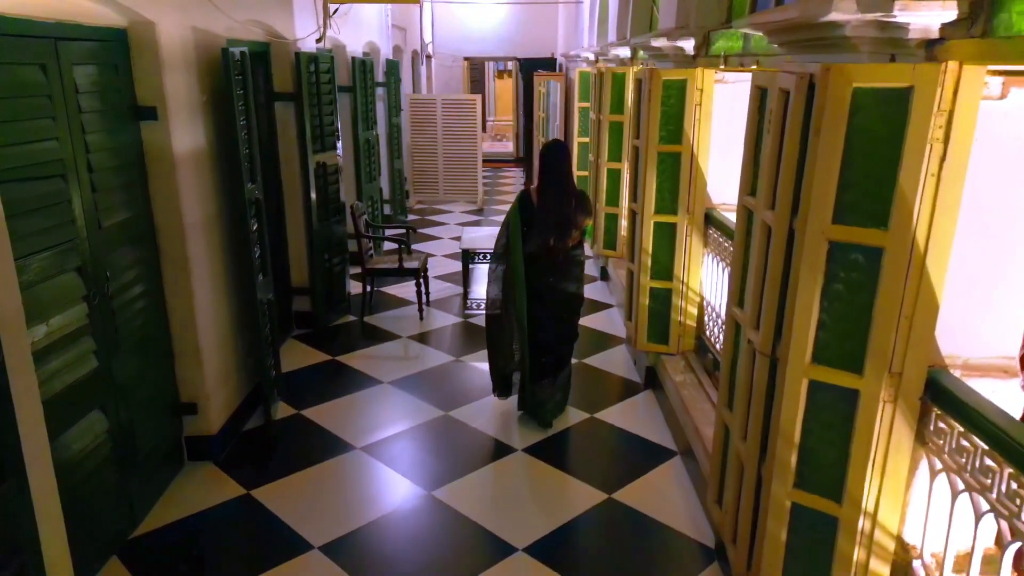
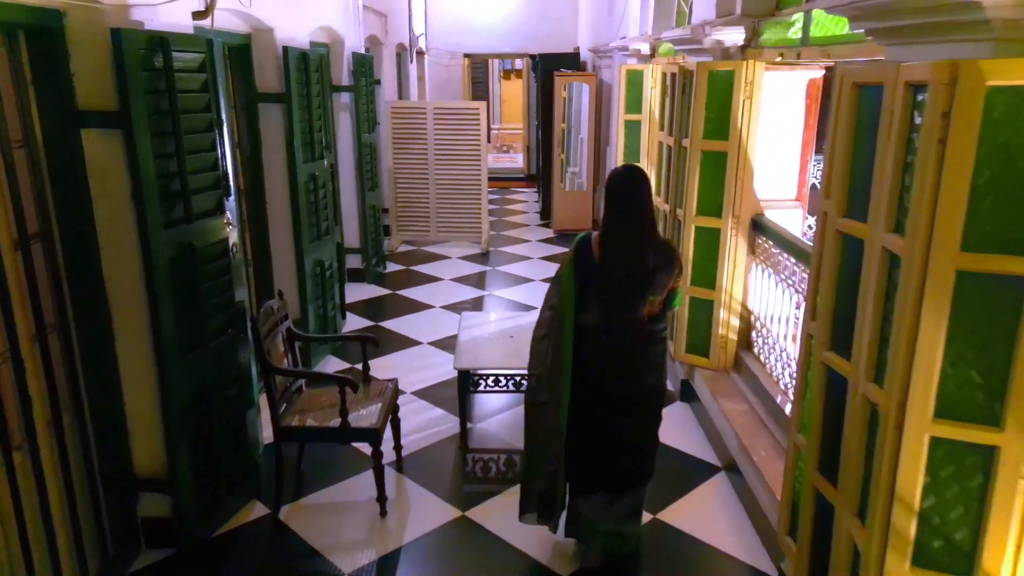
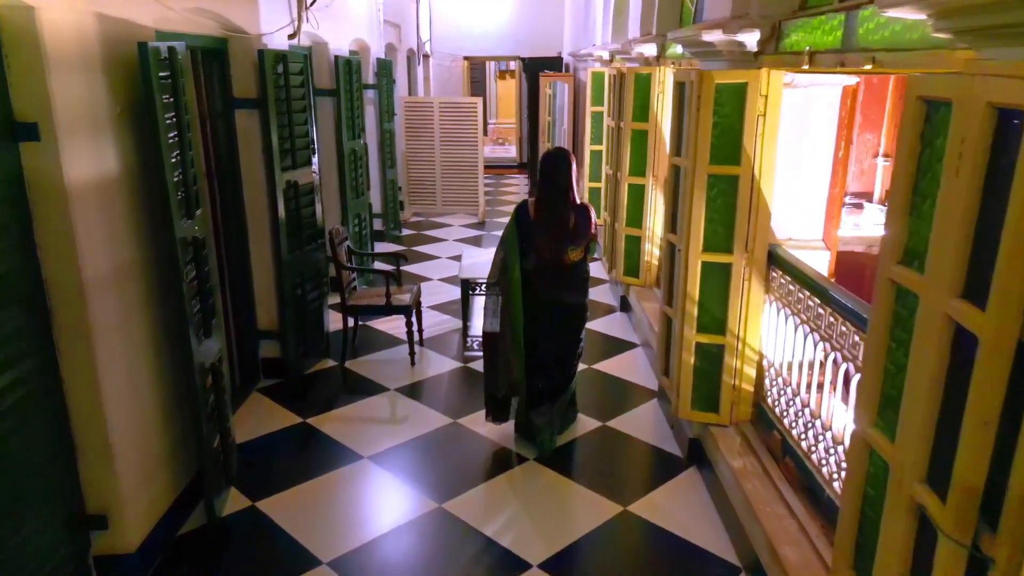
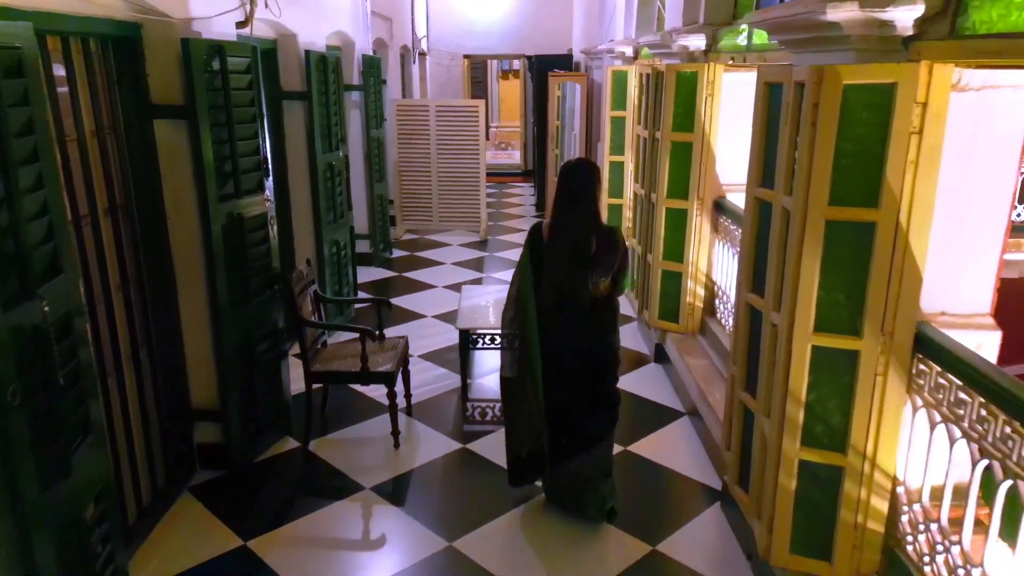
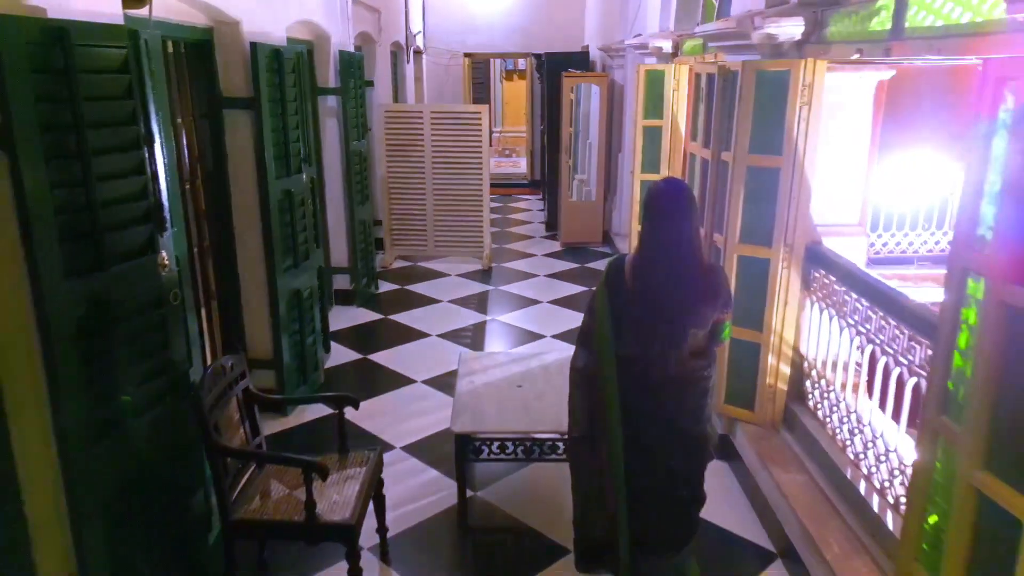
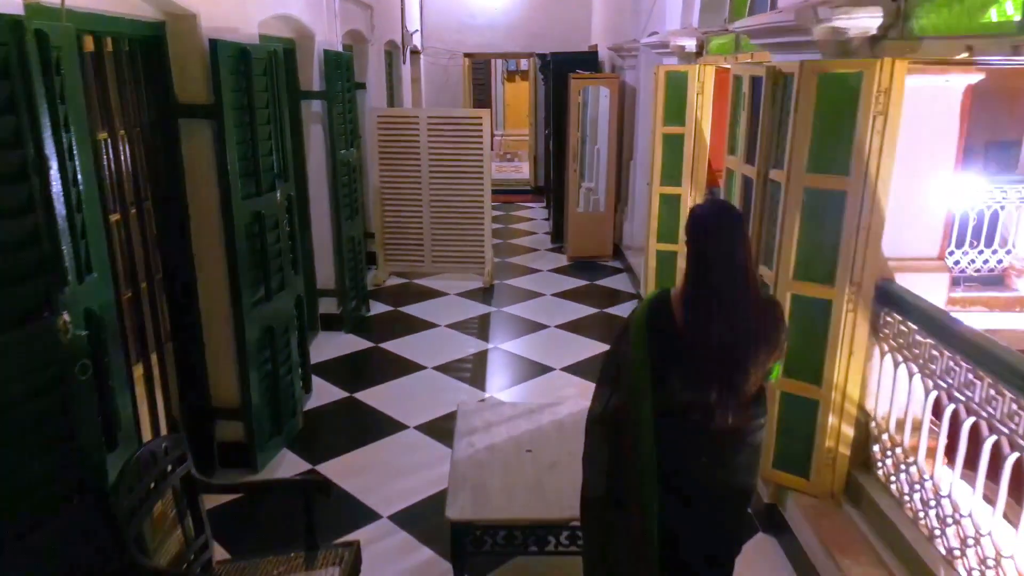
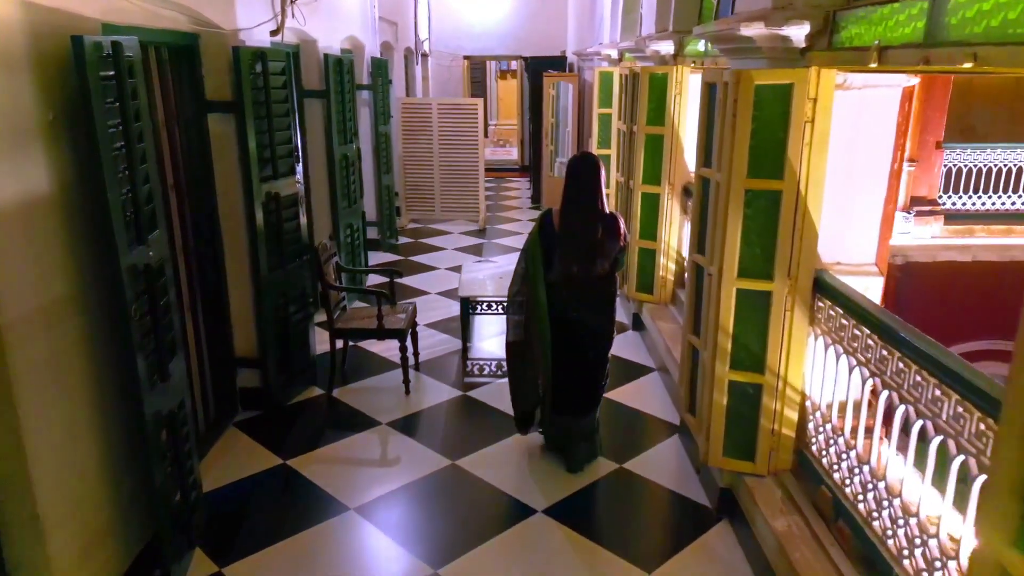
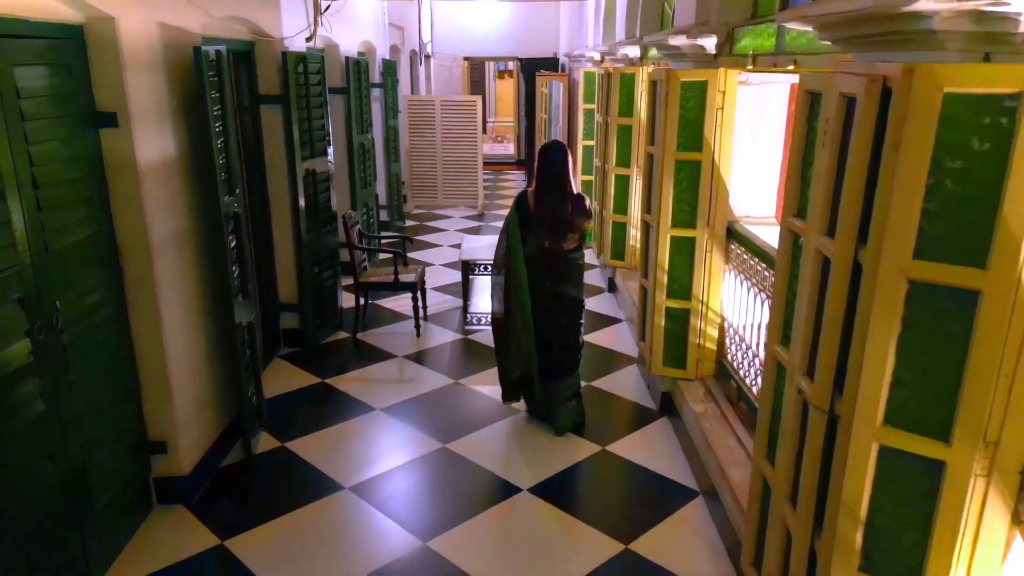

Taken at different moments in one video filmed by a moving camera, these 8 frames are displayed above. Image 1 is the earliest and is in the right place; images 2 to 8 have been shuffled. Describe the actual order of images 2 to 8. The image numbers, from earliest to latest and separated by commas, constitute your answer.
8, 3, 7, 4, 2, 5, 6
